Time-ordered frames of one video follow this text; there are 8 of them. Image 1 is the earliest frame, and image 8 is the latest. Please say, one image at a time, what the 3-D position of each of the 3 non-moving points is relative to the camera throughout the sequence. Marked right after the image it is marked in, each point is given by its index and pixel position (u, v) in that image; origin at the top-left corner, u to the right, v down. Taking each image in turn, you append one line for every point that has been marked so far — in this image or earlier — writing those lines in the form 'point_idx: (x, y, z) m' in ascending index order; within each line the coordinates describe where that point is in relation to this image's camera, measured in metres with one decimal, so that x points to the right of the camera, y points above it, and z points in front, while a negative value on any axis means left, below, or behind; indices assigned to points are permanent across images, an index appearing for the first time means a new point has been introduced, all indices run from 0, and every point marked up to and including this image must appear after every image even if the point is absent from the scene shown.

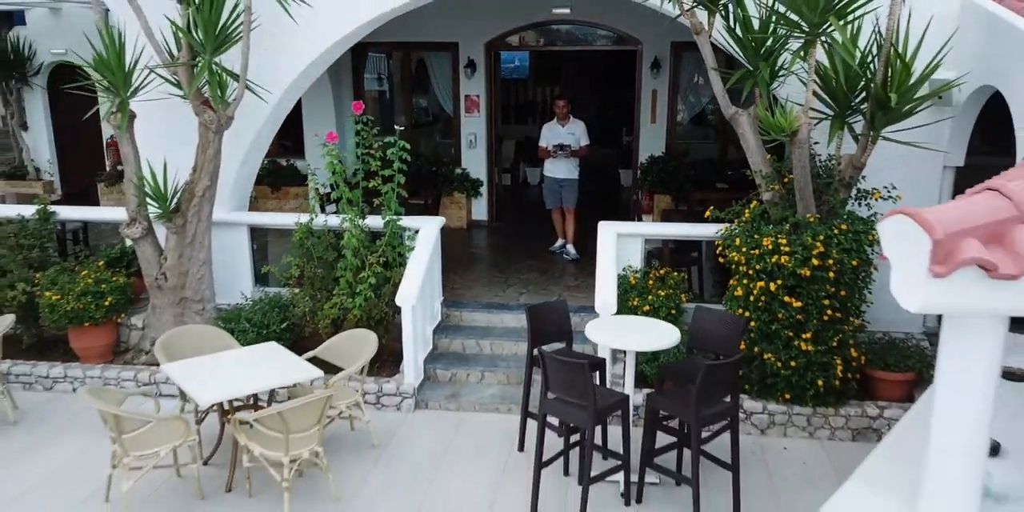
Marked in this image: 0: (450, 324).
0: (-0.5, -0.6, +6.8) m
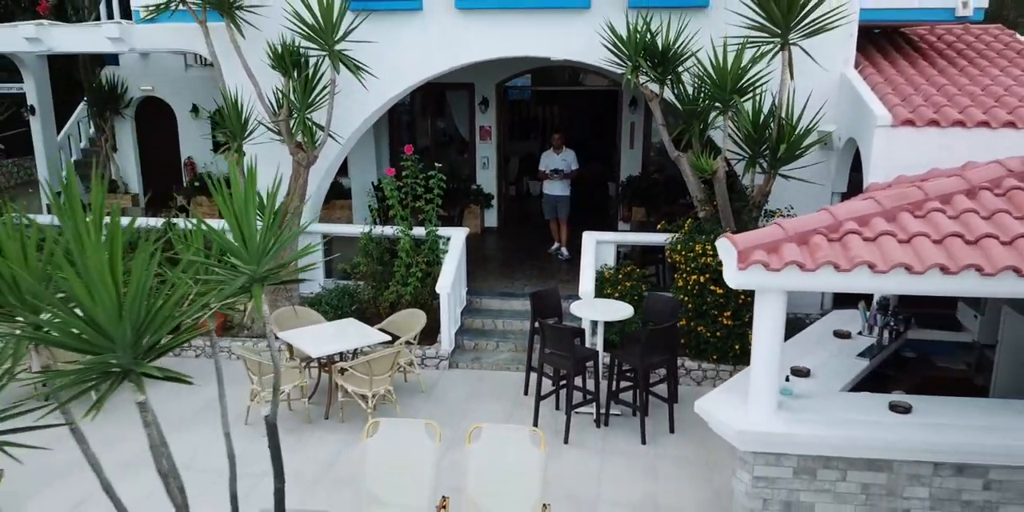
0: (-0.5, -0.6, +9.1) m
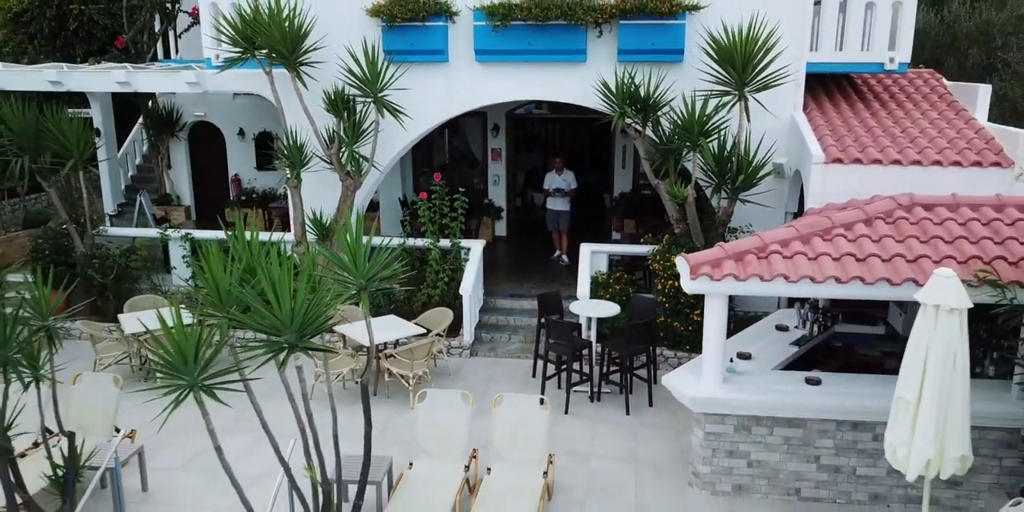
0: (-0.3, -0.7, +11.0) m
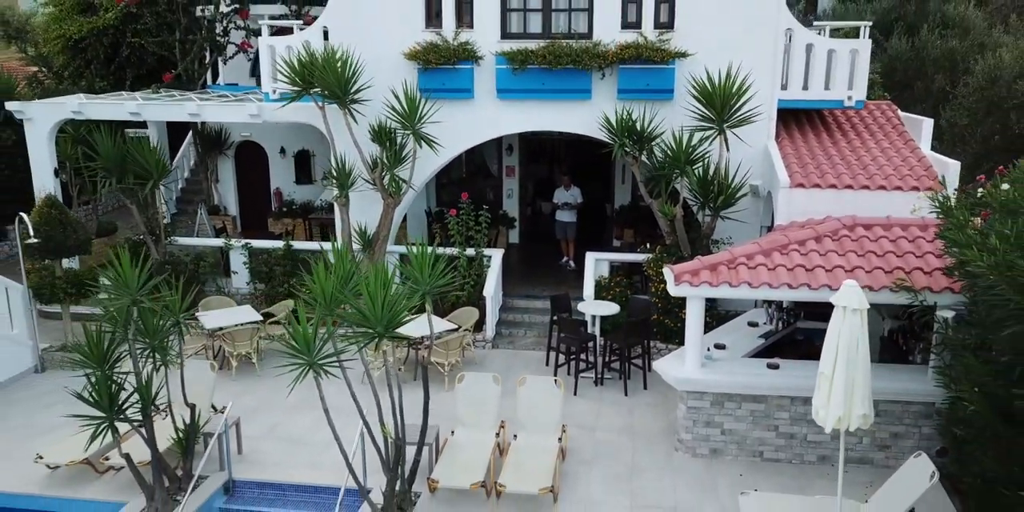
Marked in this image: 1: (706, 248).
0: (-0.1, -0.8, +12.7) m
1: (+2.8, +0.1, +11.2) m
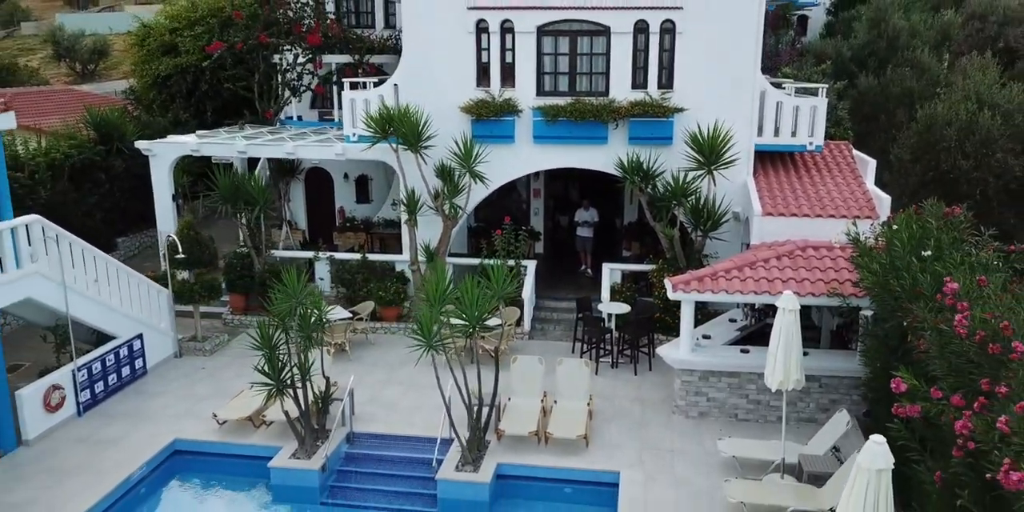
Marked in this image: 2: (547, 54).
0: (+0.6, -1.0, +15.9) m
1: (+3.5, -0.1, +14.4) m
2: (+0.7, +3.9, +14.9) m
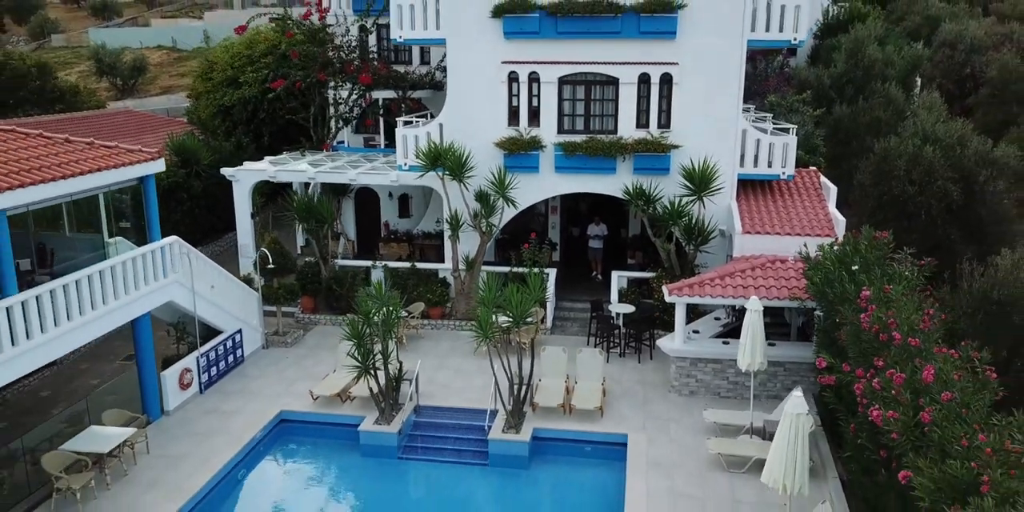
0: (+1.2, -1.3, +19.1) m
1: (+4.0, -0.3, +17.6) m
2: (+1.3, +3.7, +18.1) m
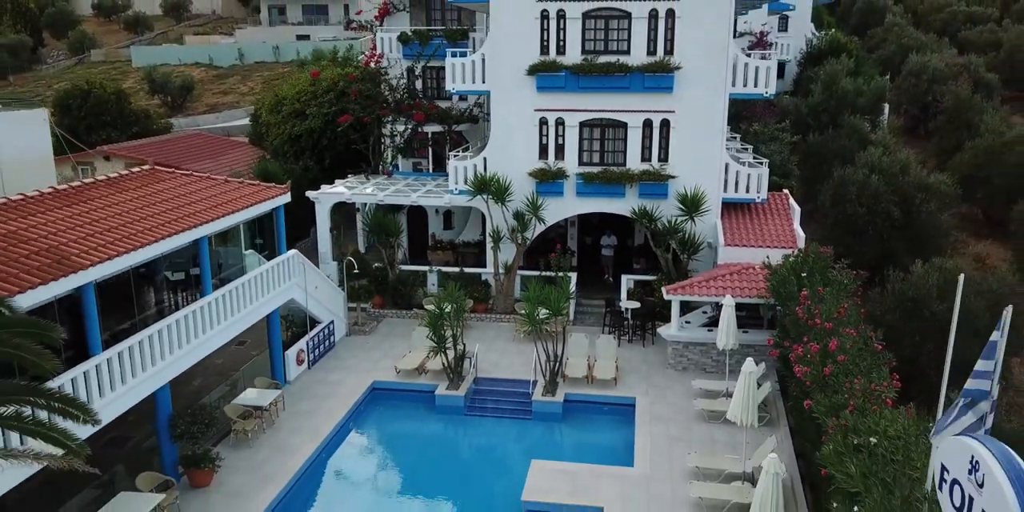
0: (+2.1, -1.5, +23.8) m
1: (+4.9, -0.5, +22.3) m
2: (+2.2, +3.4, +22.8) m
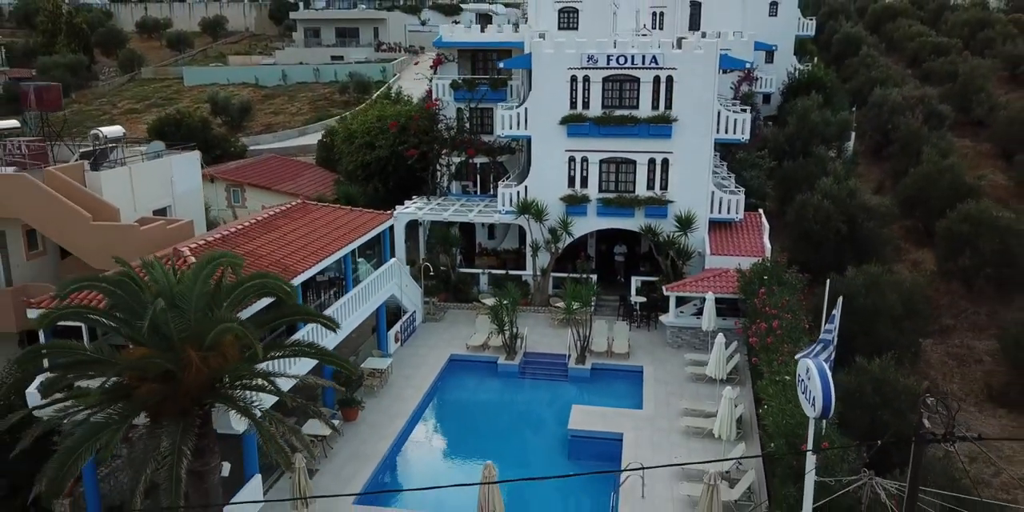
0: (+3.4, -1.7, +30.8) m
1: (+6.3, -0.7, +29.2) m
2: (+3.5, +3.2, +29.7) m
